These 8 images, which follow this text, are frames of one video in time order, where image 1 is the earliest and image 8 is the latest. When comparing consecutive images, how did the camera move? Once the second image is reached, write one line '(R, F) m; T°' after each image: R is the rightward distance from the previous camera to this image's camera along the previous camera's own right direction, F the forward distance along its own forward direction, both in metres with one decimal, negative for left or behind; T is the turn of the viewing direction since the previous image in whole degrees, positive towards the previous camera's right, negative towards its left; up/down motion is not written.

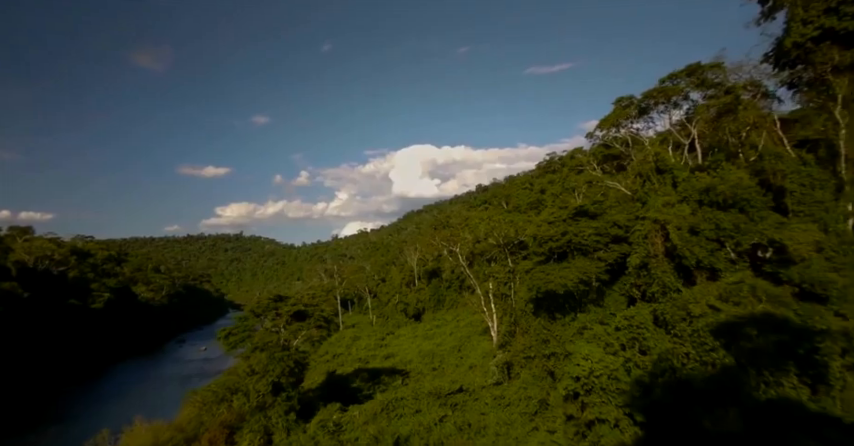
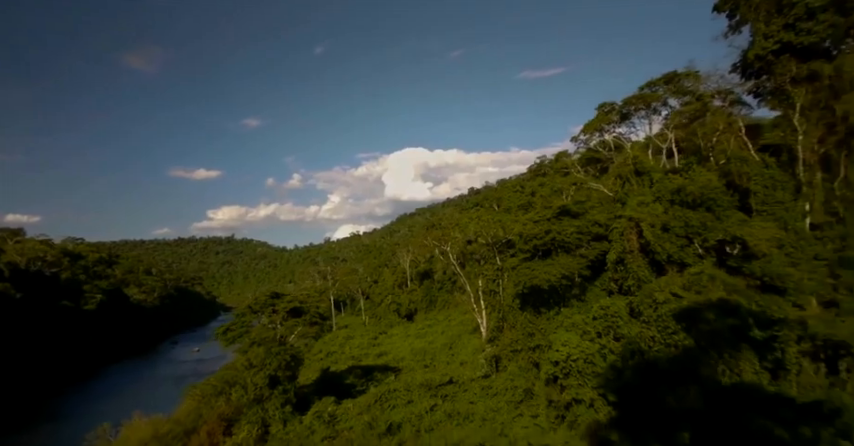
(0.0, -0.9) m; +1°
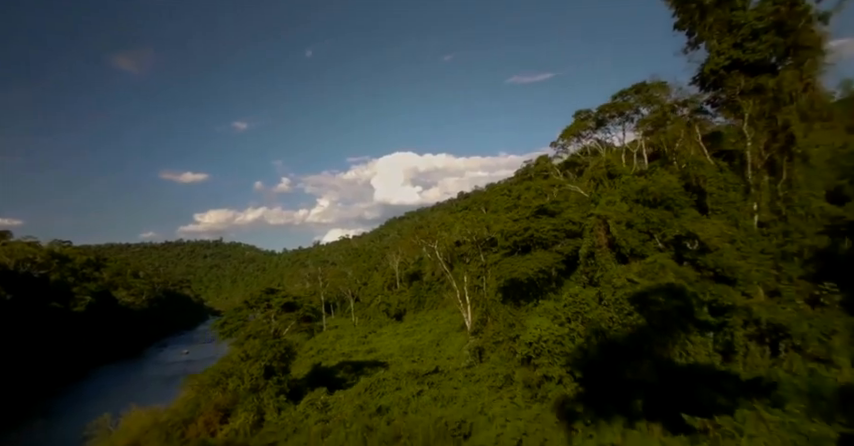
(+0.1, -1.3) m; +1°
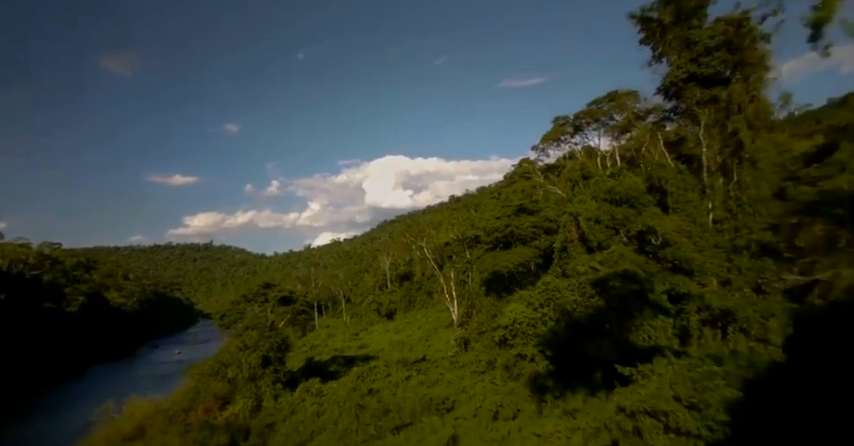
(+0.2, -1.4) m; +1°
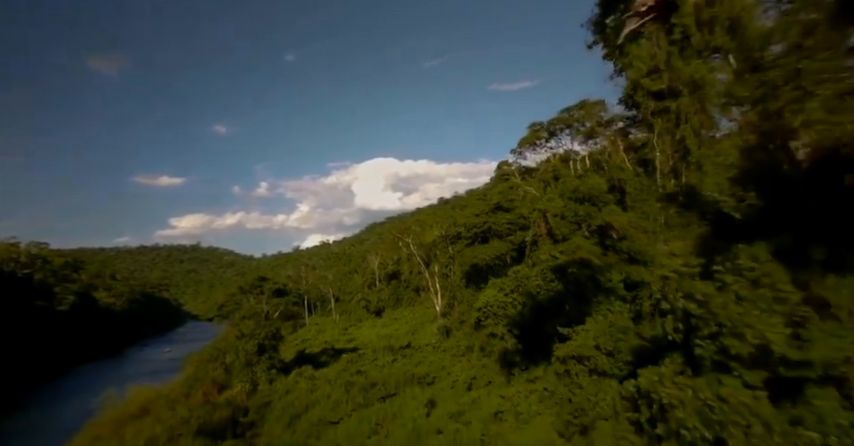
(+0.3, -1.8) m; +2°
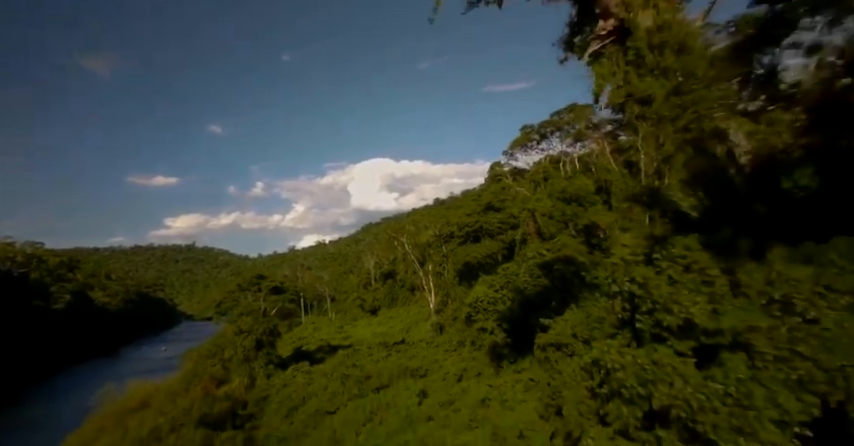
(+0.1, -0.7) m; +1°
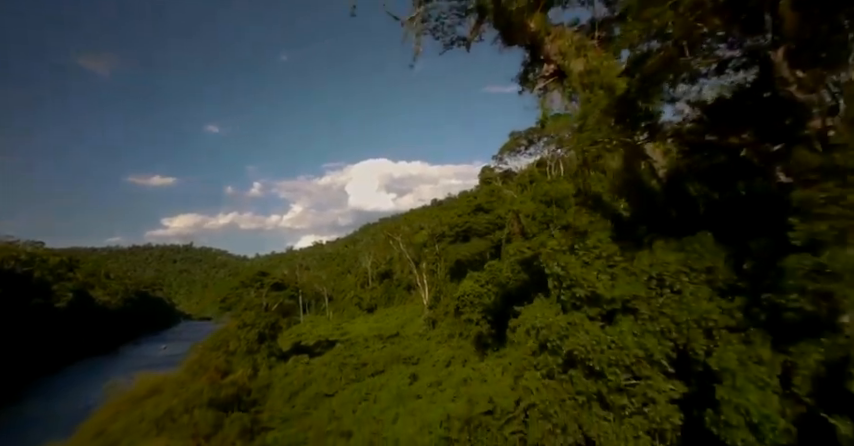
(+0.3, -1.5) m; 0°
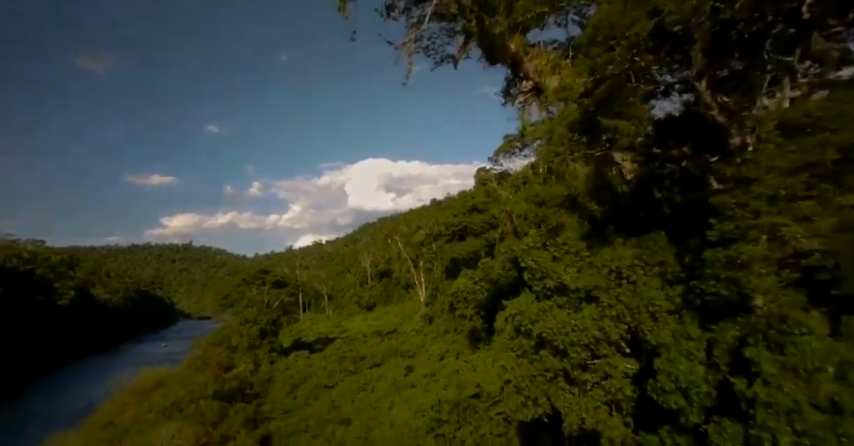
(+0.2, -0.8) m; 0°
